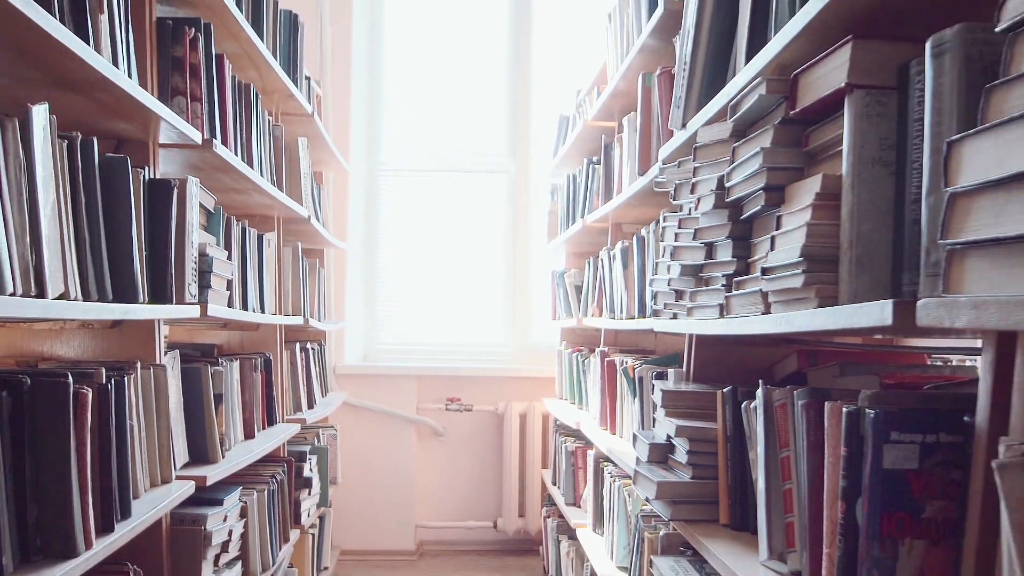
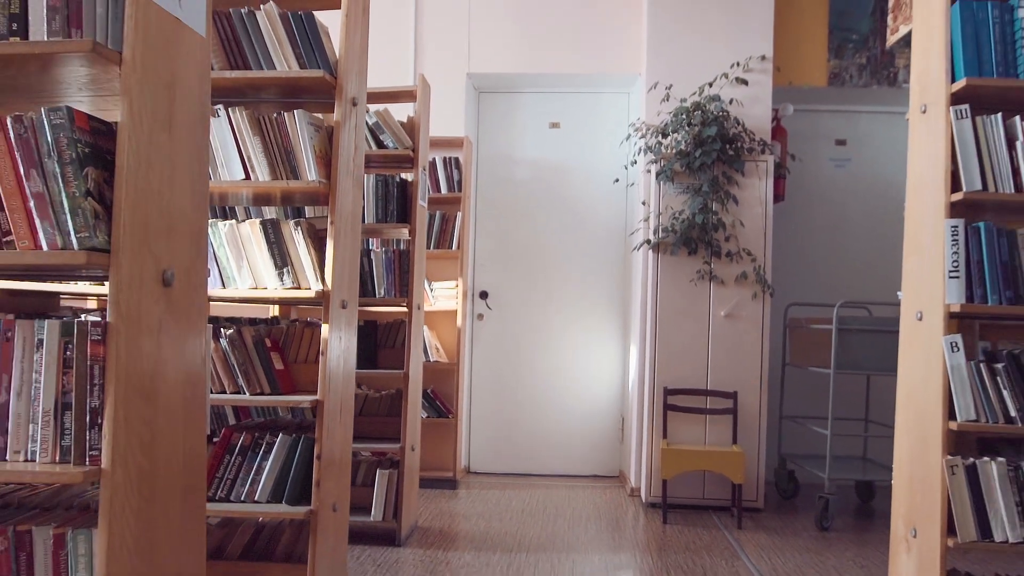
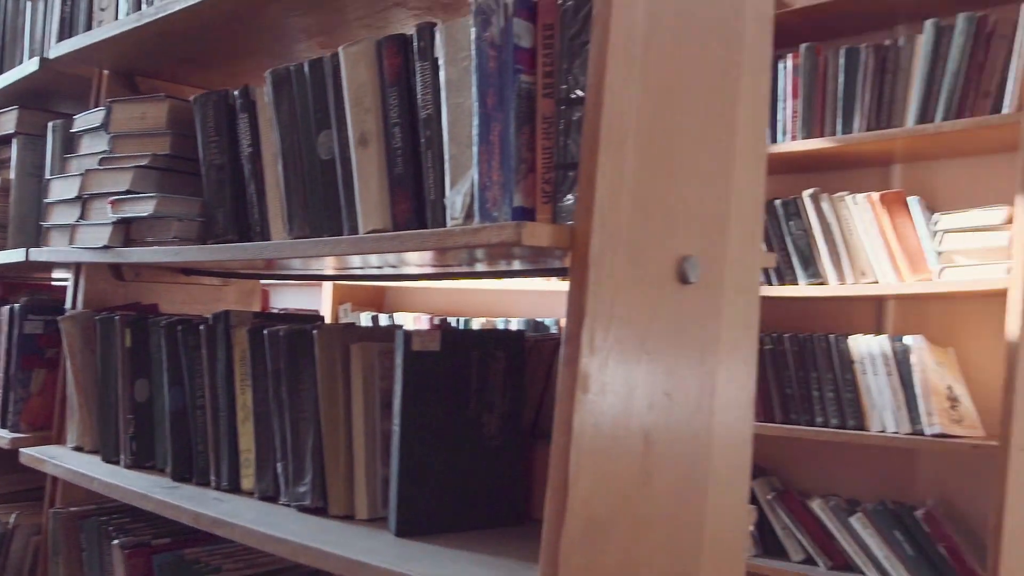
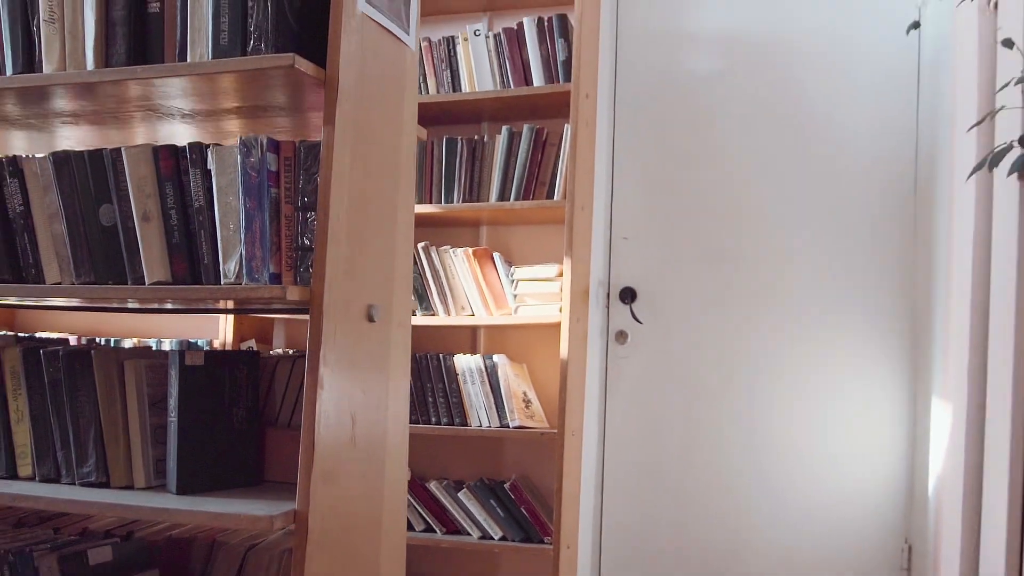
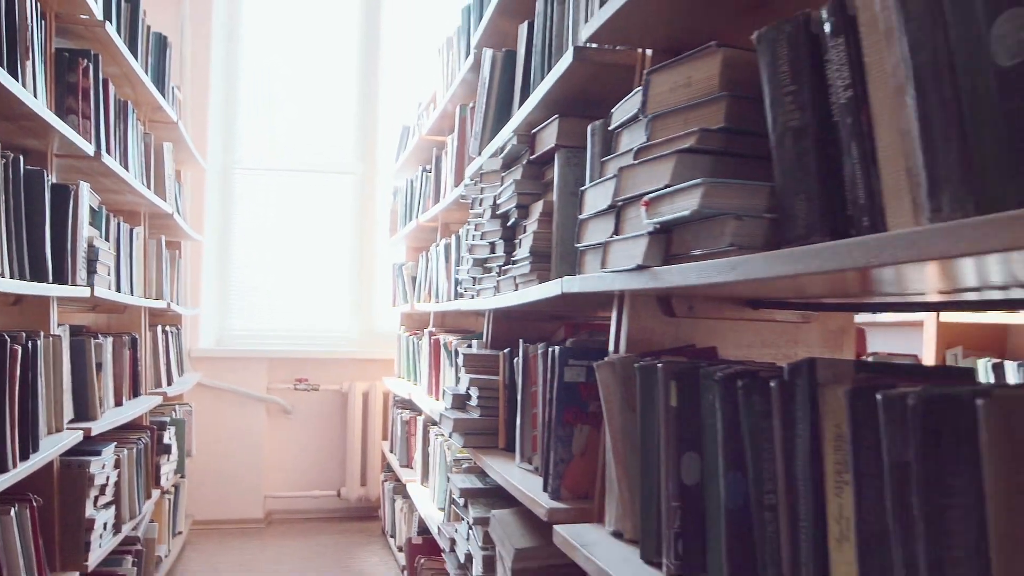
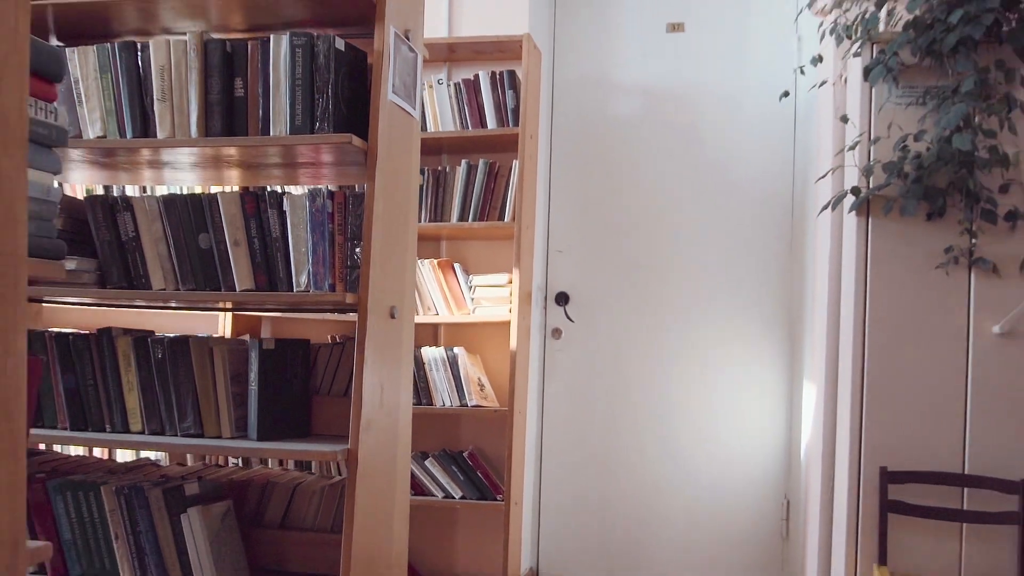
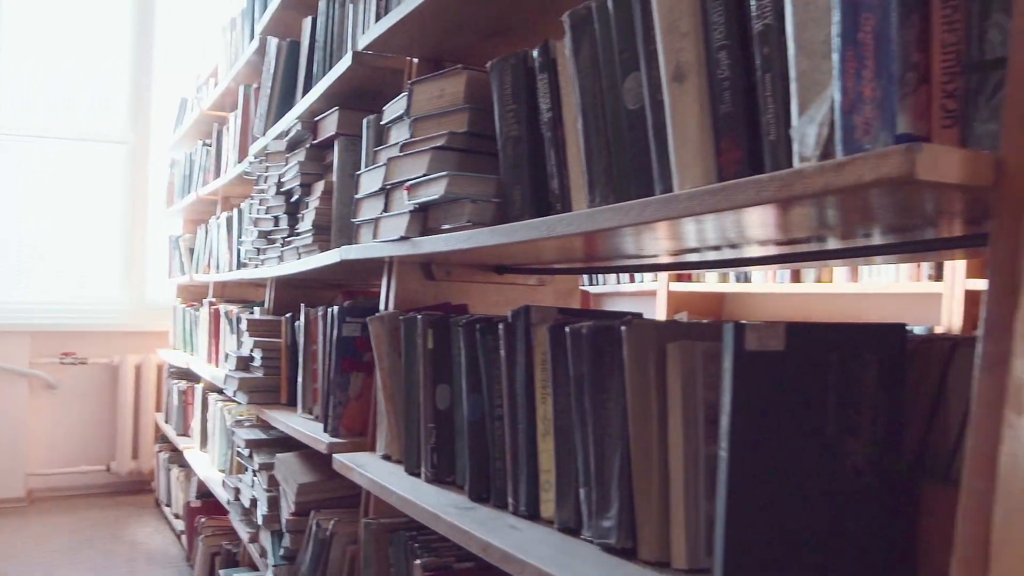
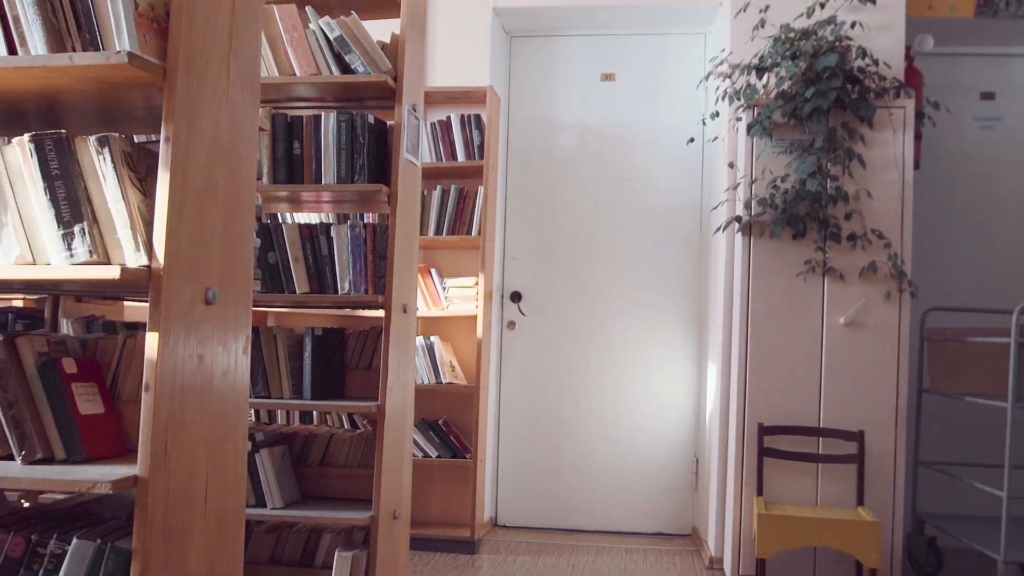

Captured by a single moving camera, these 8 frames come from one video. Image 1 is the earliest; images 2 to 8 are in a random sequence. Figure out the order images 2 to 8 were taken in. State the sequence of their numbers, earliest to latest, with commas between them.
5, 7, 3, 4, 6, 8, 2
